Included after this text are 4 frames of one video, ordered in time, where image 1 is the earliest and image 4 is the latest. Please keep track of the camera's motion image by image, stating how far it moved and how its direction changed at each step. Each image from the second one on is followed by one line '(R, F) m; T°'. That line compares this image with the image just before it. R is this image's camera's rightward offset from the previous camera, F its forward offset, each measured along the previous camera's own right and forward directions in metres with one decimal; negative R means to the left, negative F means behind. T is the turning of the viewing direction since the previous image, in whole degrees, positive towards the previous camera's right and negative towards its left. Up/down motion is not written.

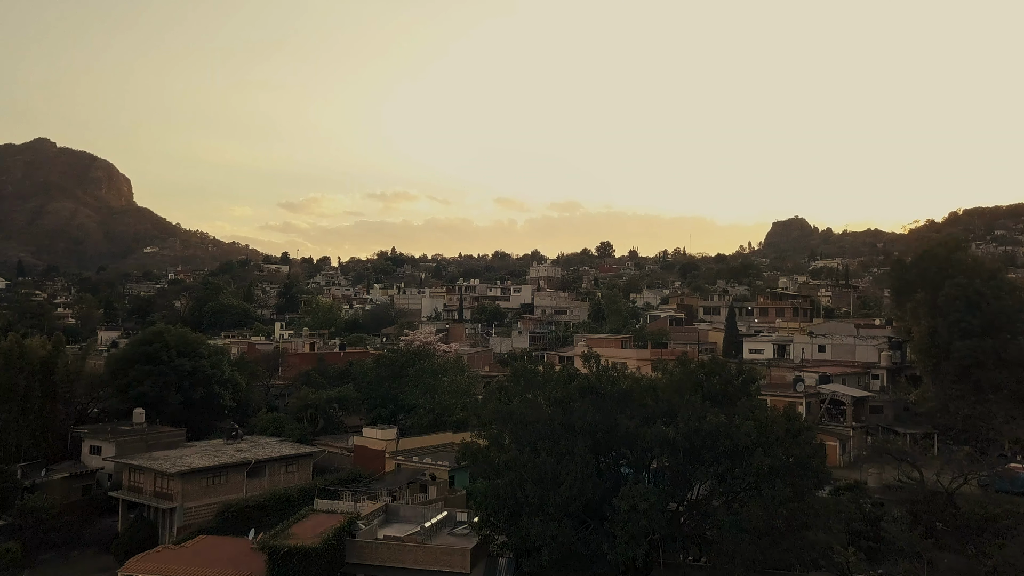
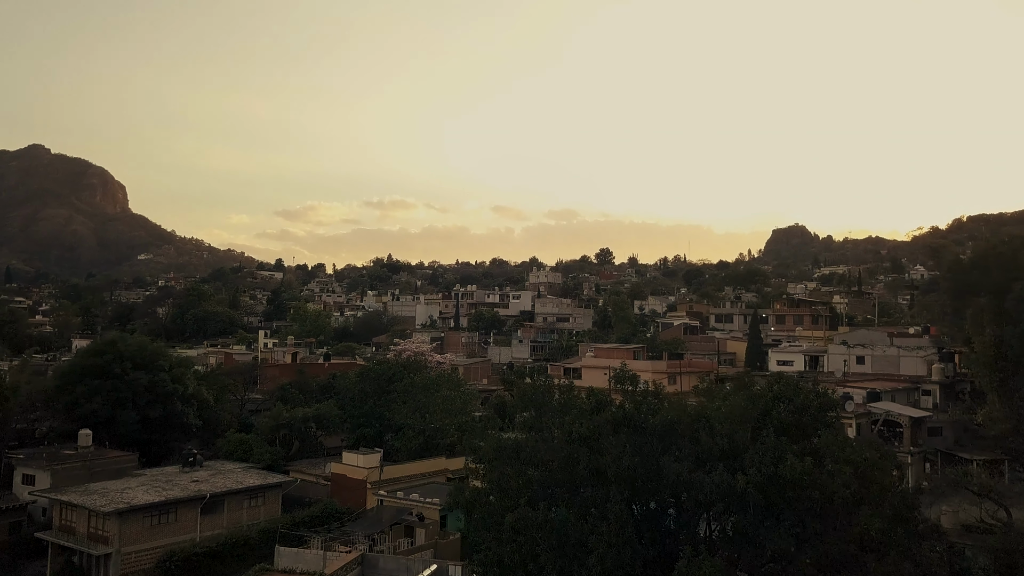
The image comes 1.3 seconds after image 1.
(-0.2, +3.7) m; 0°
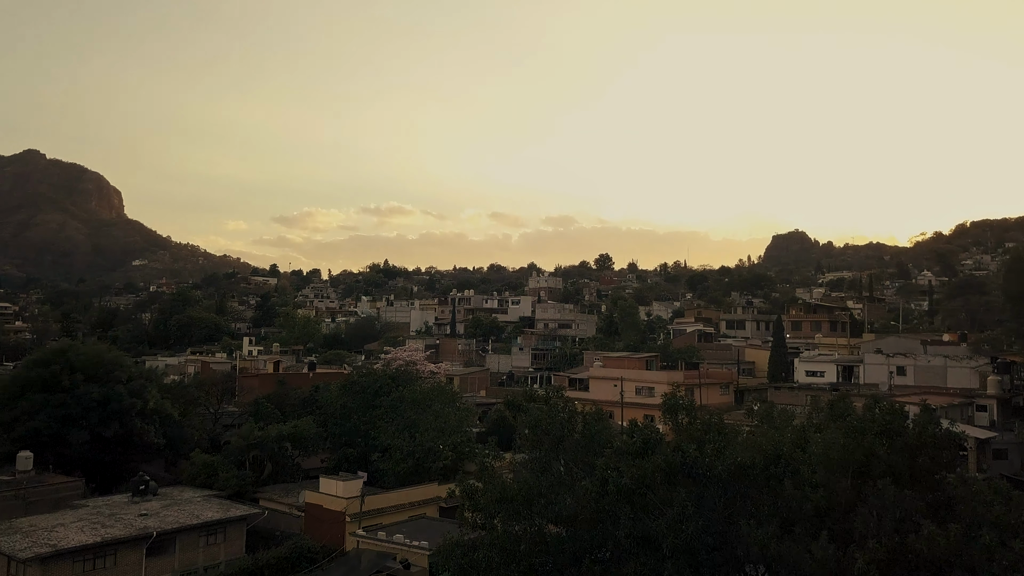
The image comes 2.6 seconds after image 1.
(-0.1, +3.1) m; 0°
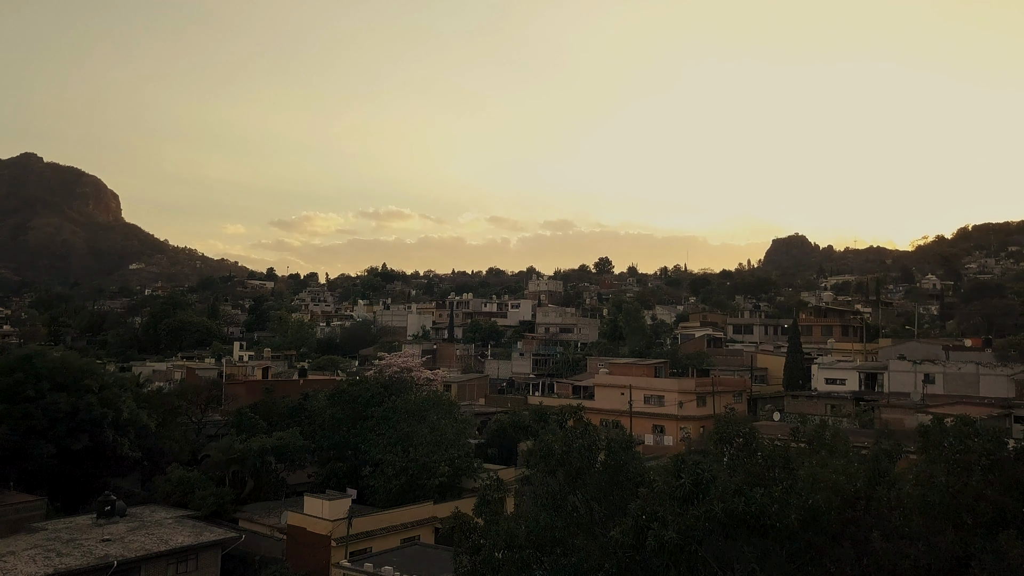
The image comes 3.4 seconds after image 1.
(-0.1, +1.8) m; 0°
